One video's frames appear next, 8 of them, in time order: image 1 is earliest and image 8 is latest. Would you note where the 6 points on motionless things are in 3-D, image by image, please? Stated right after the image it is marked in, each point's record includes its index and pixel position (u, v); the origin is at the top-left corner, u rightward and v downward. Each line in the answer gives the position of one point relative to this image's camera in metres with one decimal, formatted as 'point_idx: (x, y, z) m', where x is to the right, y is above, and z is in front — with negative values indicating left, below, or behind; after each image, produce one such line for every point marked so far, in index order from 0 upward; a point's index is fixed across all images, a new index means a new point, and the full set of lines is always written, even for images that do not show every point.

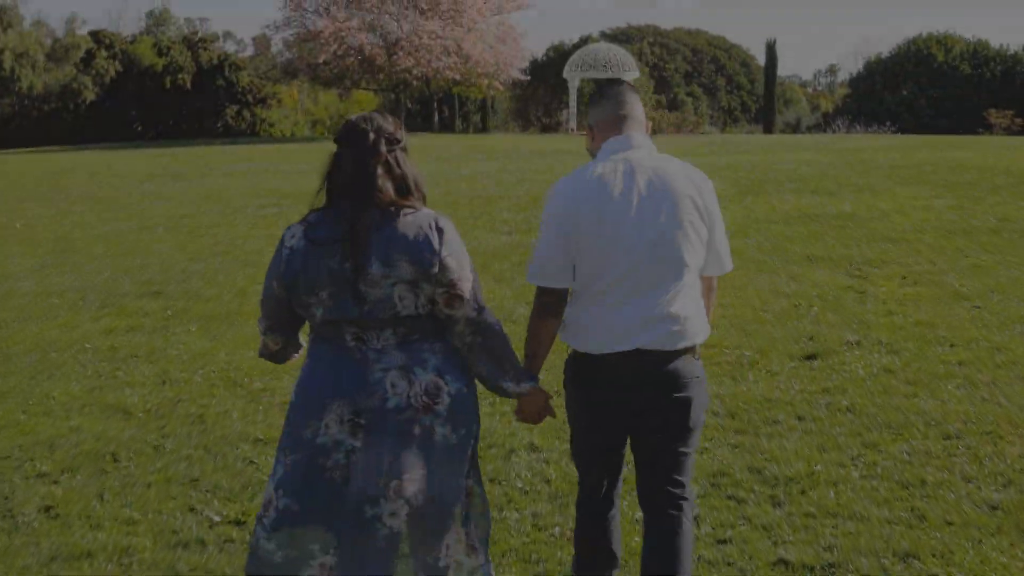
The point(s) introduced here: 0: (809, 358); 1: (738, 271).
0: (+1.3, -0.3, +5.8) m
1: (+1.5, +0.1, +8.5) m
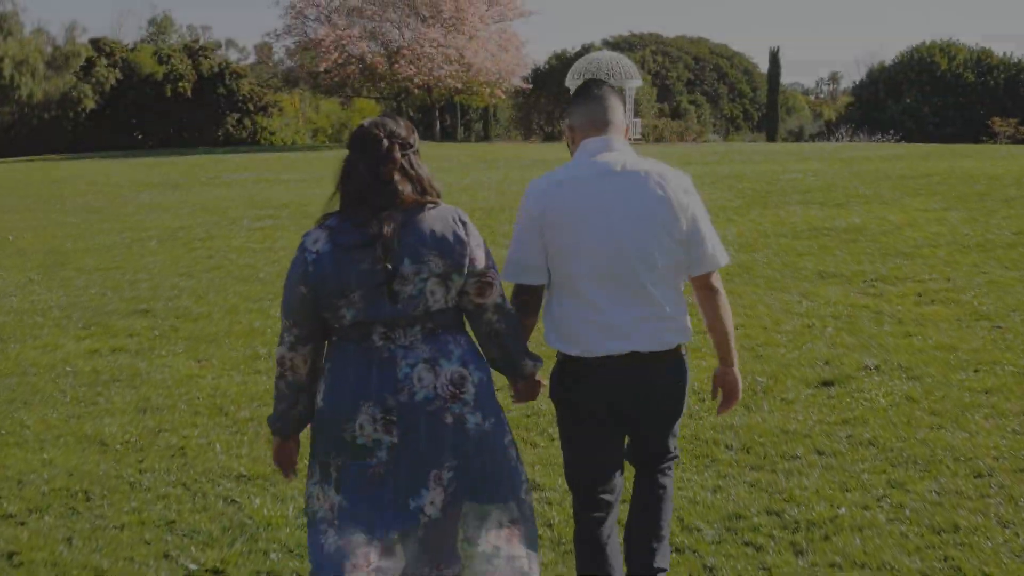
0: (+1.3, -0.4, +5.5) m
1: (+1.5, 0.0, +8.2) m
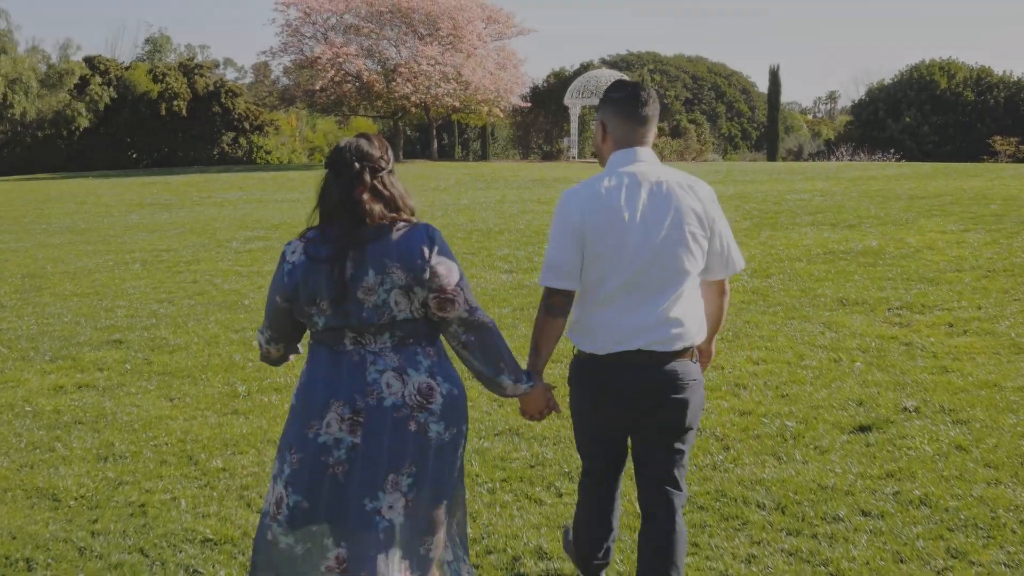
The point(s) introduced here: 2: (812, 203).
0: (+1.3, -0.5, +5.0) m
1: (+1.5, -0.2, +7.6) m
2: (+3.9, +1.1, +17.1) m
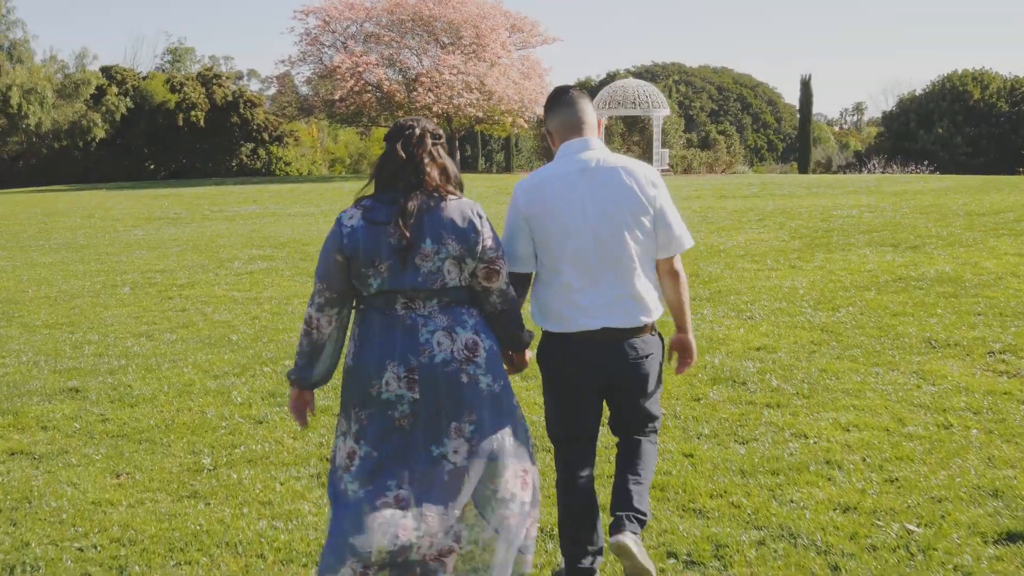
0: (+1.4, -0.7, +3.7) m
1: (+1.6, -0.4, +6.4) m
2: (+4.3, +0.8, +15.8) m
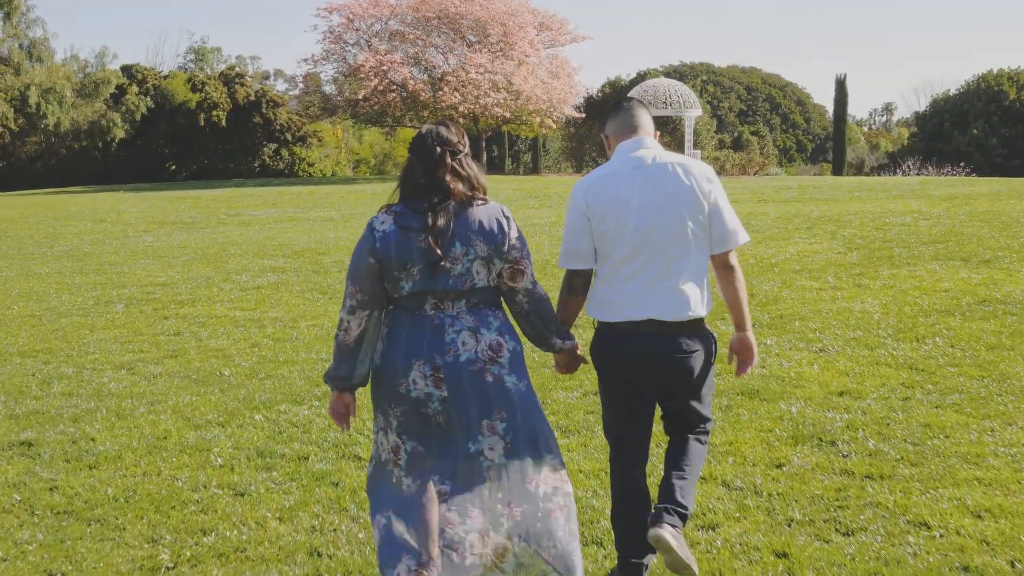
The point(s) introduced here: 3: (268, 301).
0: (+1.5, -0.9, +2.6) m
1: (+1.8, -0.5, +5.3) m
2: (+4.6, +0.7, +14.6) m
3: (-1.9, -0.1, +10.3) m
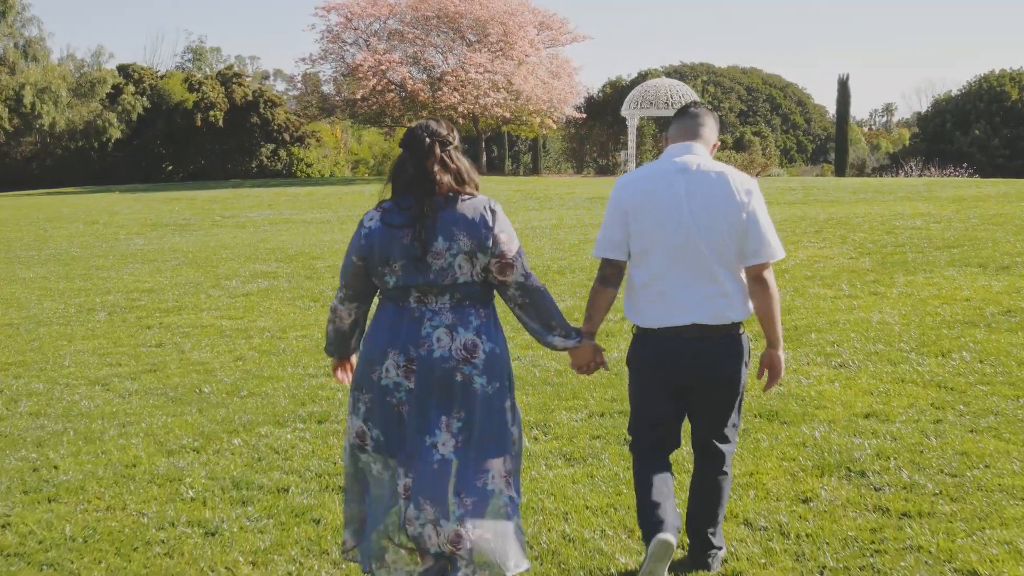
0: (+1.5, -0.9, +2.2) m
1: (+1.8, -0.6, +4.9) m
2: (+4.6, +0.6, +14.2) m
3: (-1.9, -0.2, +9.8) m
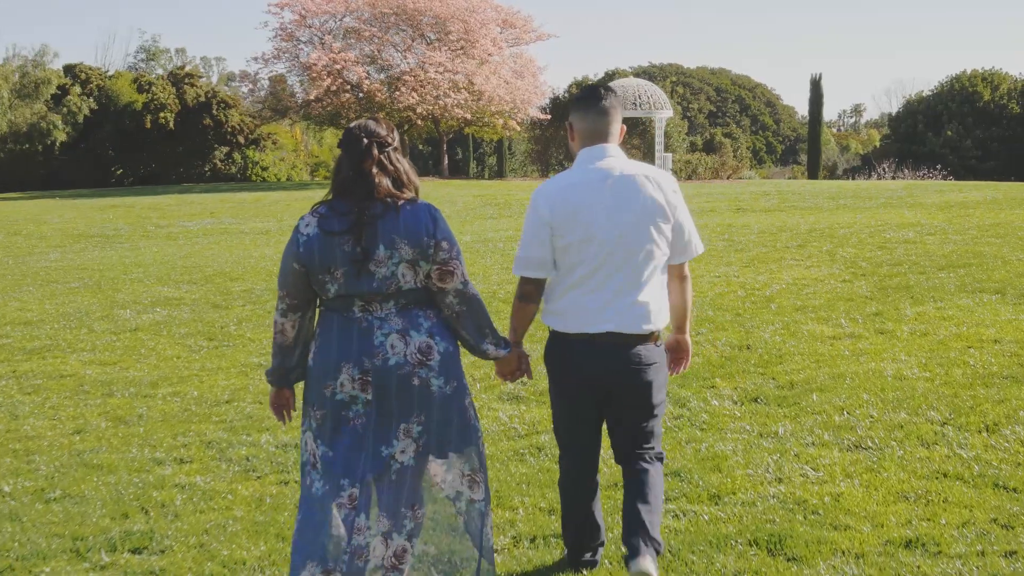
0: (+1.3, -1.1, +0.6) m
1: (+1.5, -0.8, +3.3) m
2: (+4.1, +0.4, +12.7) m
3: (-2.3, -0.4, +8.2) m
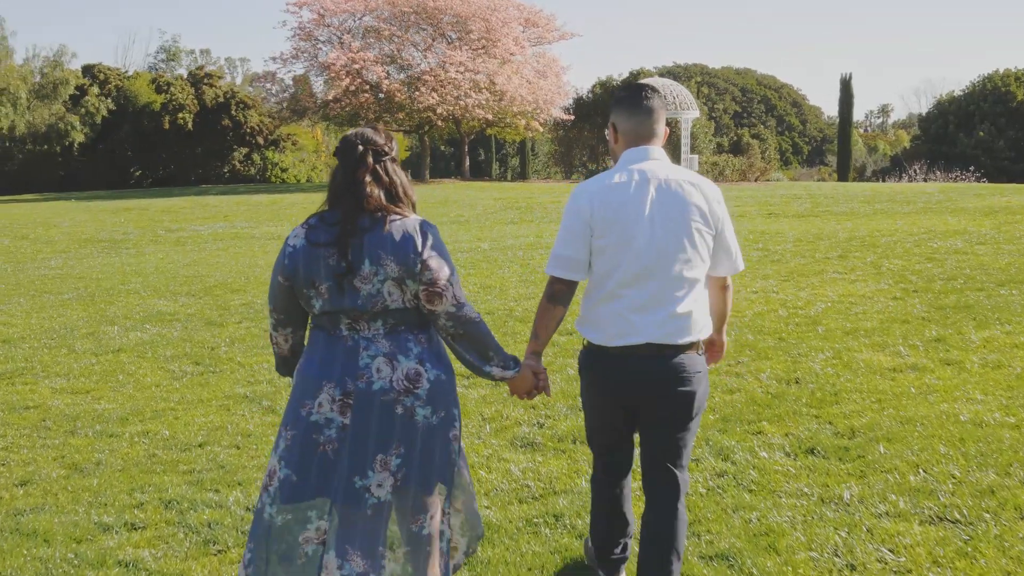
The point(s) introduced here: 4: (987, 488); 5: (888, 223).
0: (+1.2, -1.3, -0.2) m
1: (+1.5, -0.9, +2.4) m
2: (+4.3, +0.3, +11.8) m
3: (-2.2, -0.5, +7.4) m
4: (+1.6, -0.7, +4.3) m
5: (+5.1, +0.9, +17.4) m
